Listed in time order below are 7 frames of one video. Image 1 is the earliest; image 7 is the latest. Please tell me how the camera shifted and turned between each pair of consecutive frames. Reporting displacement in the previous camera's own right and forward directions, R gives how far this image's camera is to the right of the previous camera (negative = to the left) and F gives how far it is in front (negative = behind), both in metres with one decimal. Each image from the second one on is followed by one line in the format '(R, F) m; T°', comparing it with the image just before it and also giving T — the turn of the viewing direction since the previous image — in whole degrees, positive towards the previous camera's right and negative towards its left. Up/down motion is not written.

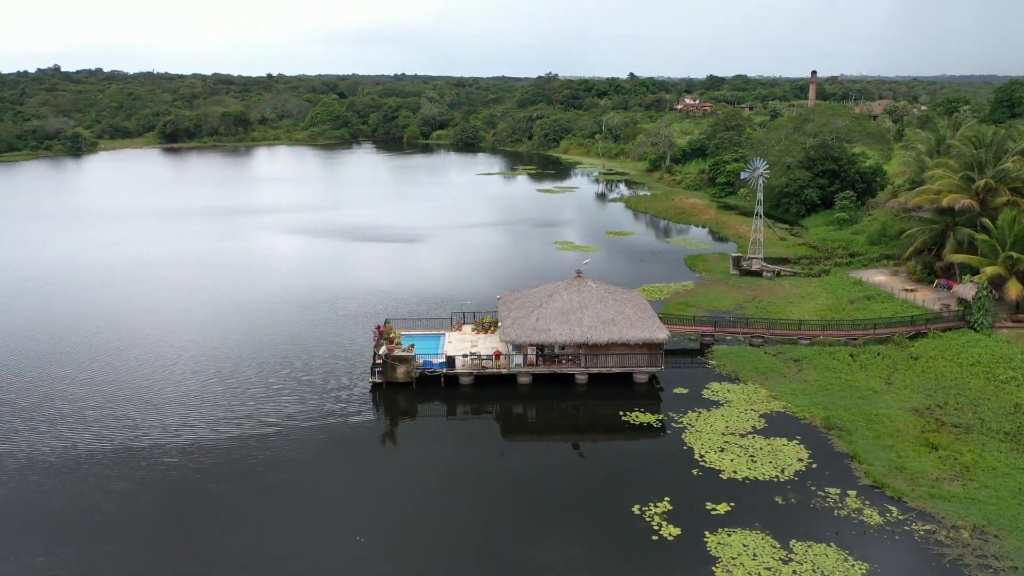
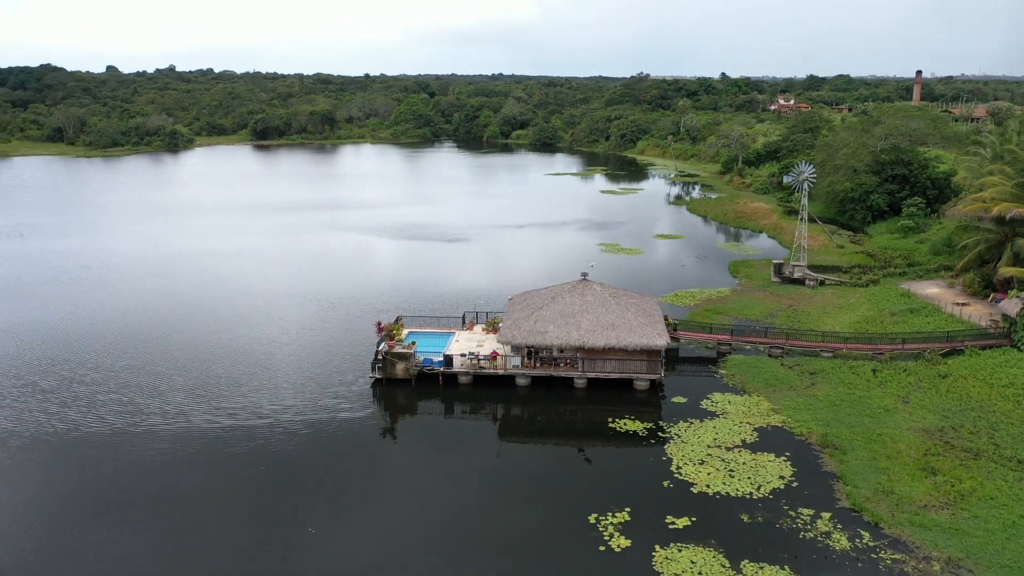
(+3.6, +0.3) m; -7°
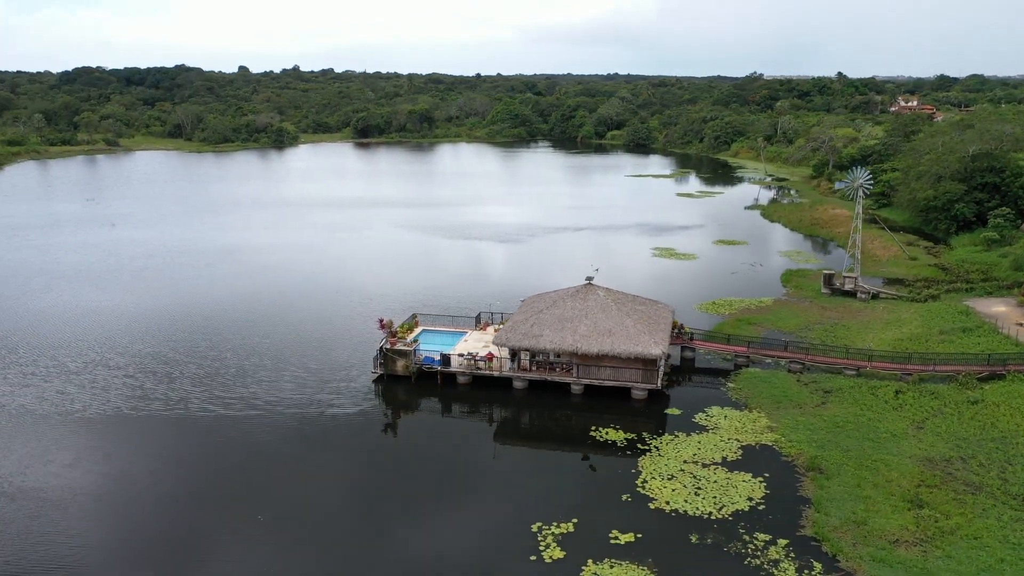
(+4.3, +0.5) m; -8°
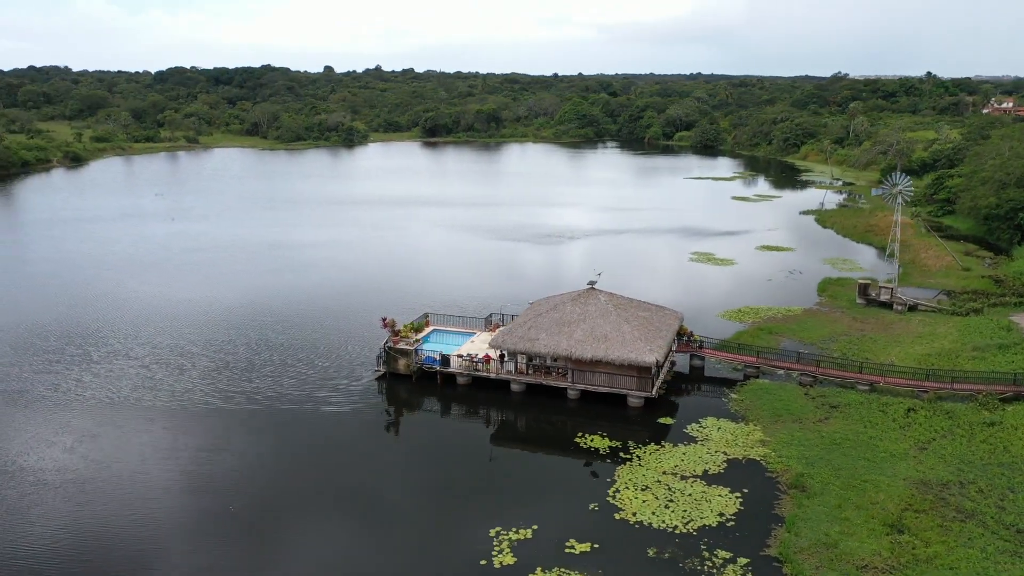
(+3.0, +0.2) m; -5°
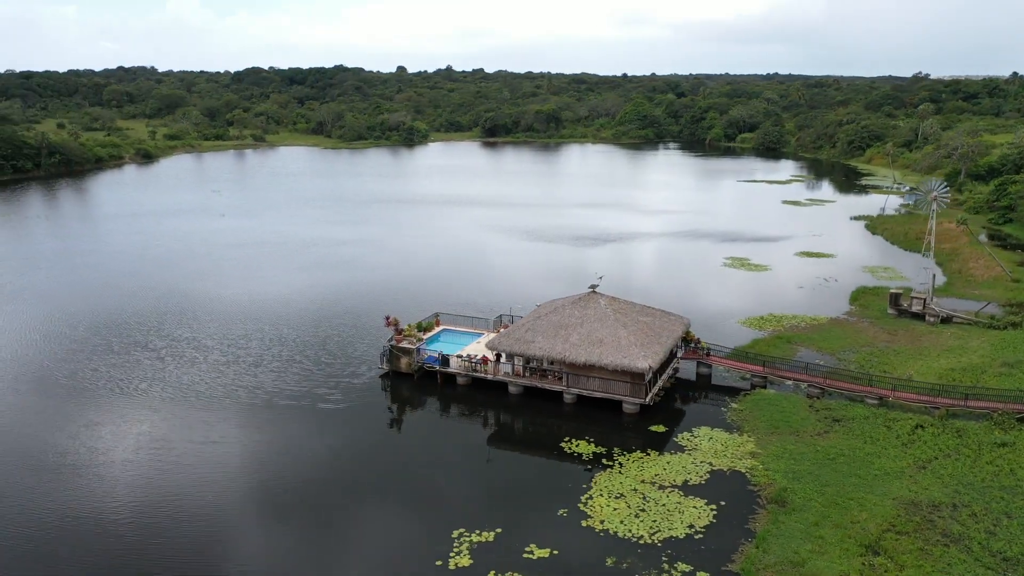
(+2.7, +0.1) m; -5°
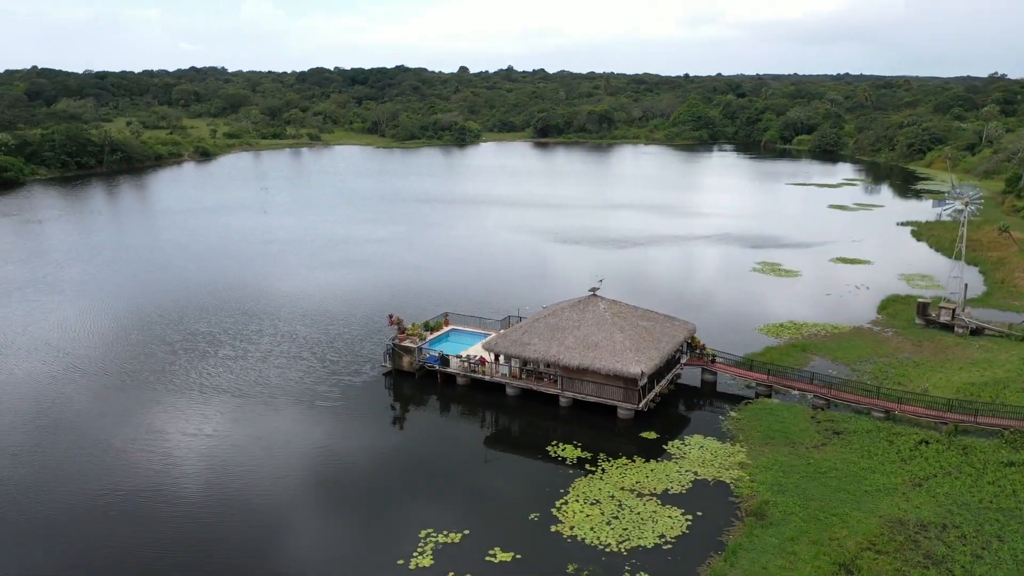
(+2.3, +0.2) m; -4°
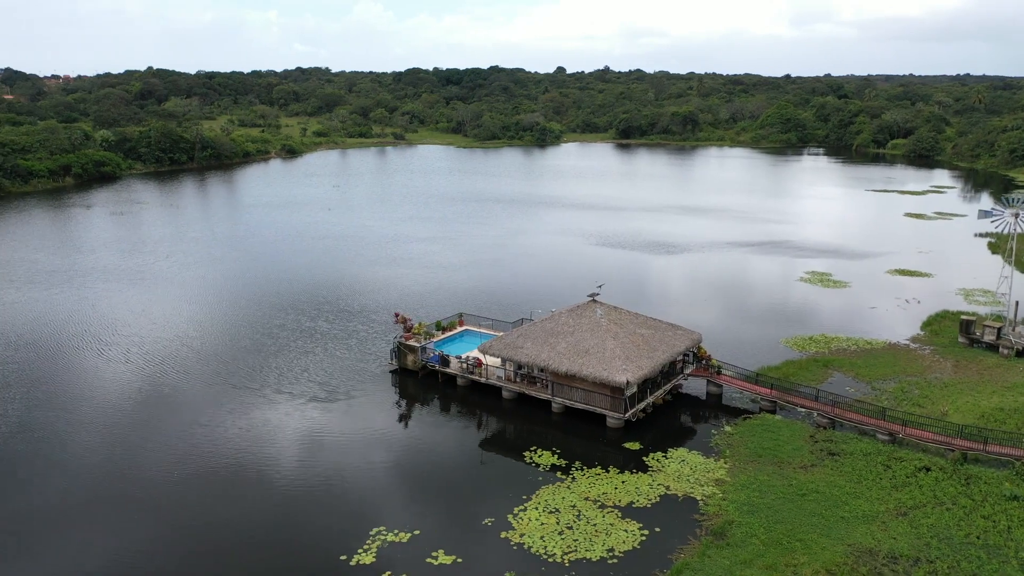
(+3.7, +0.3) m; -7°
